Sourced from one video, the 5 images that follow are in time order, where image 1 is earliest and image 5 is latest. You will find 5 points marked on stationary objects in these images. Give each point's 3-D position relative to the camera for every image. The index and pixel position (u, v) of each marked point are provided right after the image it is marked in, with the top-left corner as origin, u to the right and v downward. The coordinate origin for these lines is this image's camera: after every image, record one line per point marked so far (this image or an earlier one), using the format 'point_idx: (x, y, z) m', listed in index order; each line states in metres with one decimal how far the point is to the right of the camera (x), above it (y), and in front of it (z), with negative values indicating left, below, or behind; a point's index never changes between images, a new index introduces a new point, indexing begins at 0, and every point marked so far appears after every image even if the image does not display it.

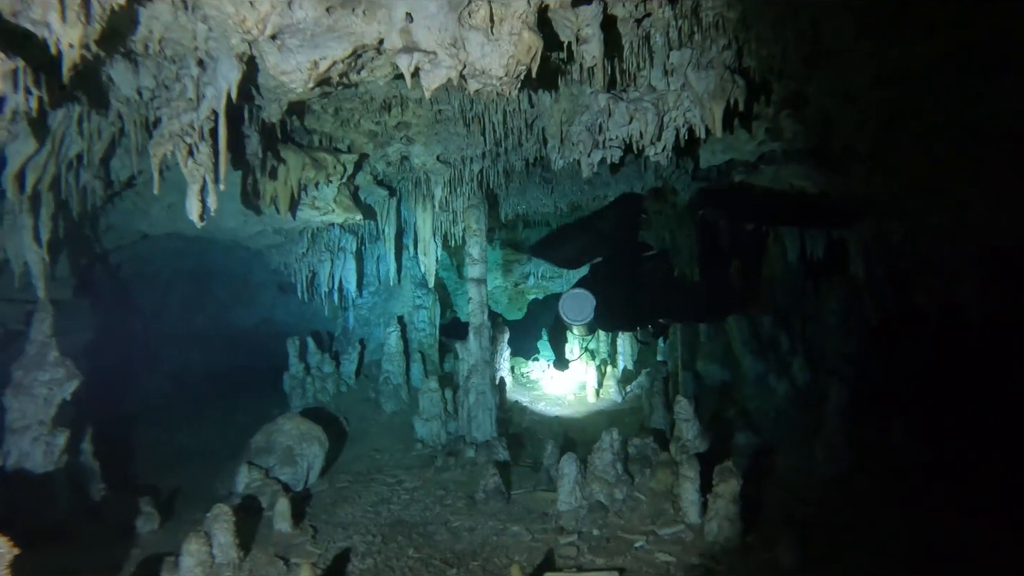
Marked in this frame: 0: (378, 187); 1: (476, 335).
0: (-2.4, +1.8, +12.4) m
1: (-0.6, -0.7, +11.0) m
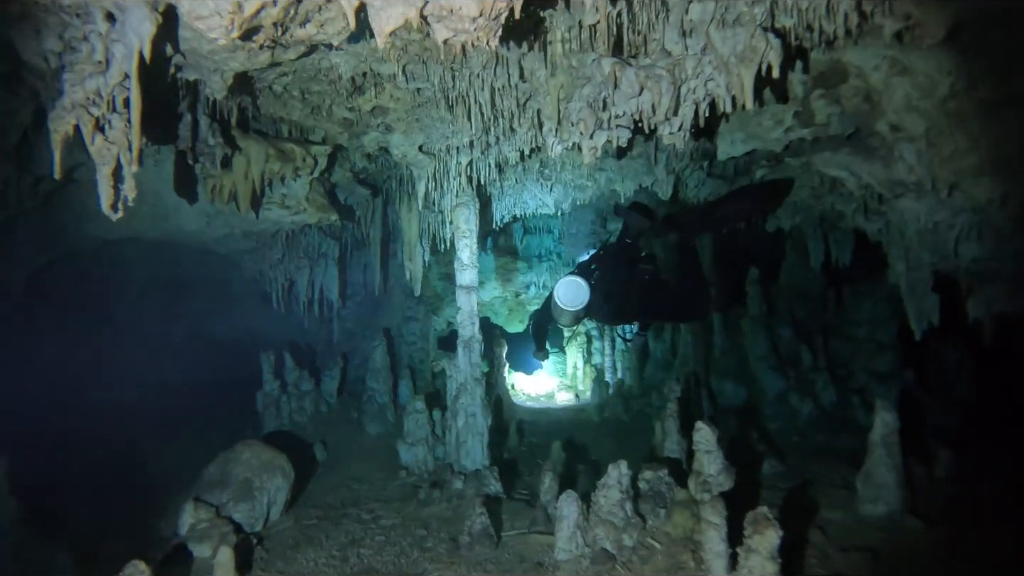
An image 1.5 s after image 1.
0: (-2.5, +1.7, +11.2) m
1: (-0.7, -0.9, +9.7) m
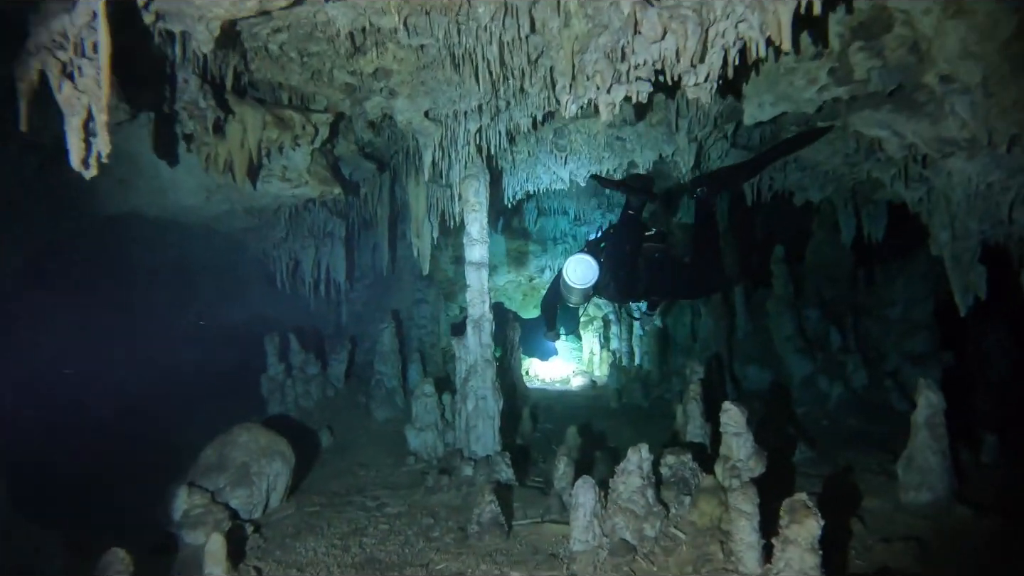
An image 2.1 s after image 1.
0: (-2.3, +2.0, +10.7) m
1: (-0.5, -0.5, +9.2) m
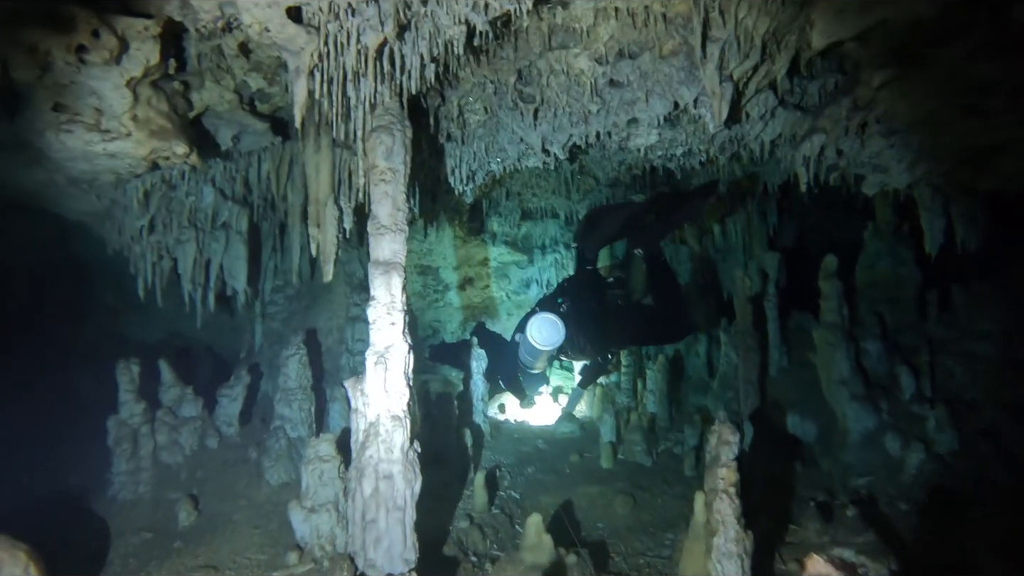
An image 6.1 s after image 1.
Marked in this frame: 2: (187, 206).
0: (-2.9, +1.9, +7.5) m
1: (-1.2, -0.7, +5.9) m
2: (-4.1, +1.0, +8.5) m
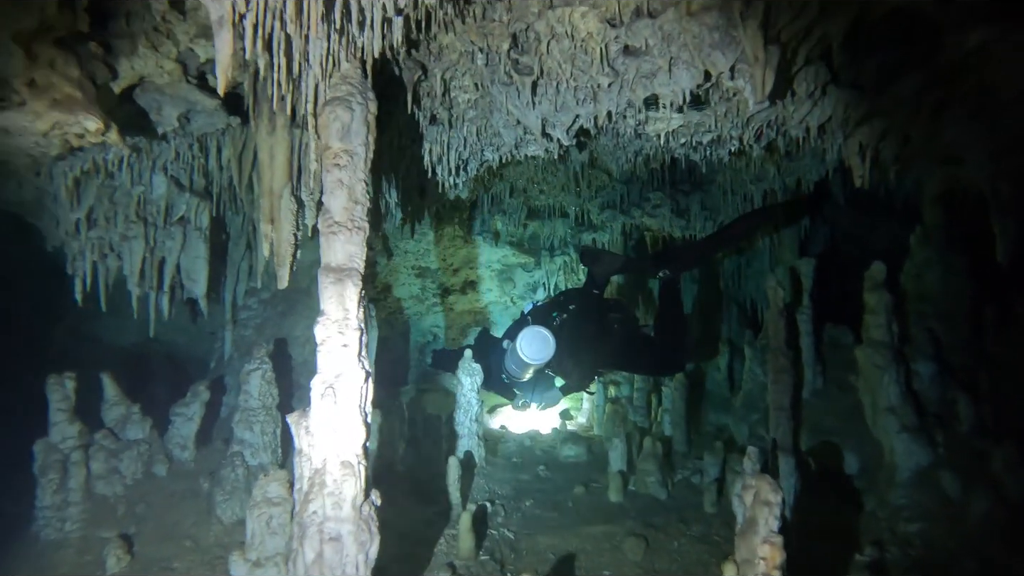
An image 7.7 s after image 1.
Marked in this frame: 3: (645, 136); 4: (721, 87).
0: (-2.9, +1.8, +6.3) m
1: (-1.3, -0.7, +4.7) m
2: (-4.1, +1.0, +7.4) m
3: (+1.4, +1.6, +7.4) m
4: (+1.8, +1.7, +5.9) m
